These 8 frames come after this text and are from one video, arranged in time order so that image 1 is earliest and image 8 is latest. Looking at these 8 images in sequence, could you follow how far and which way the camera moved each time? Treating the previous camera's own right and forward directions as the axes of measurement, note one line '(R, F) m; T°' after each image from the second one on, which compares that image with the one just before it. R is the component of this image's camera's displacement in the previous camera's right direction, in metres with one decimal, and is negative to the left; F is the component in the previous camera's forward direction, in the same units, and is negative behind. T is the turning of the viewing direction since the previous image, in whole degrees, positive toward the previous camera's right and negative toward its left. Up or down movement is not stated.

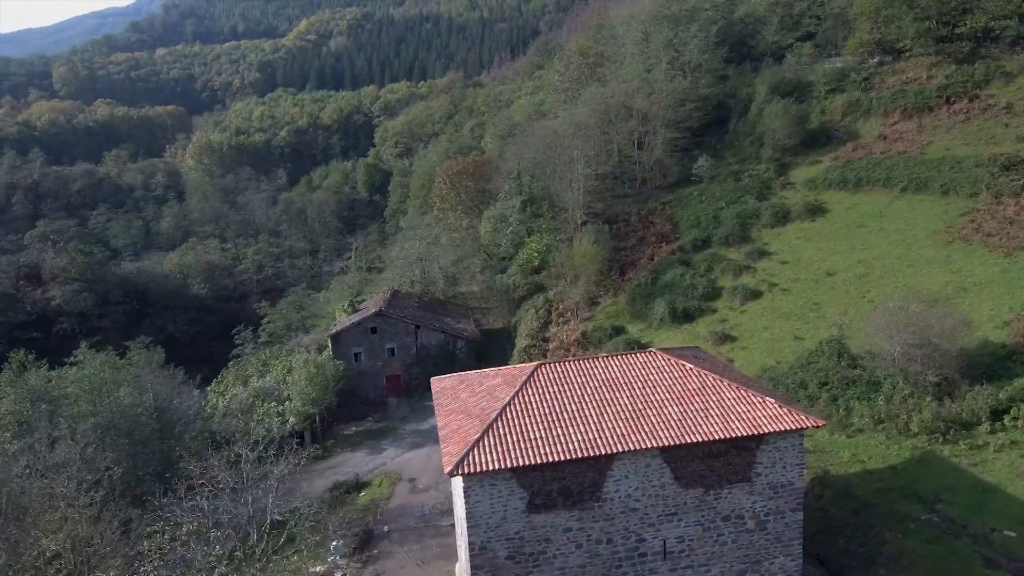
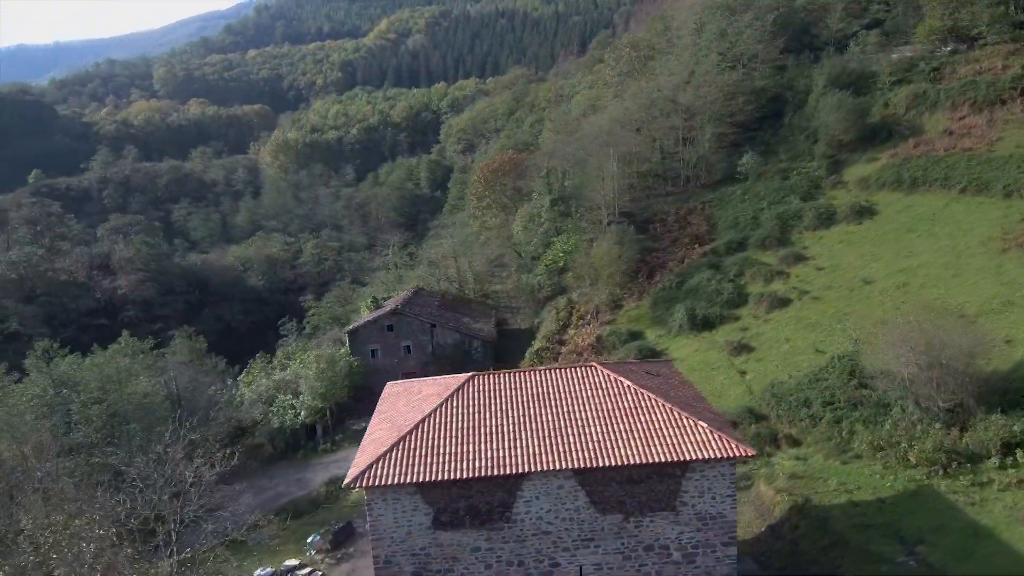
(+2.3, +0.5) m; -7°
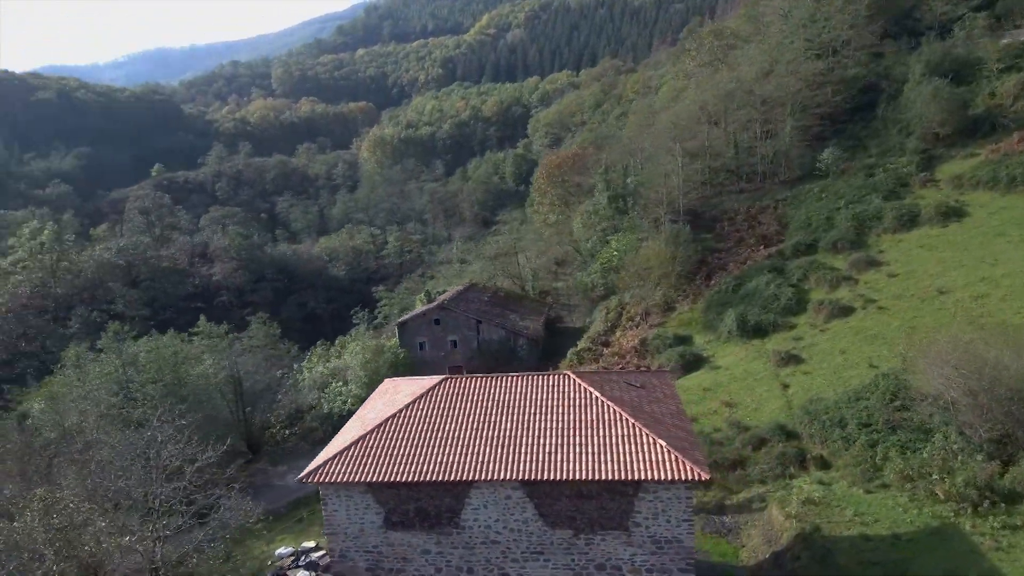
(+2.0, +0.3) m; -9°
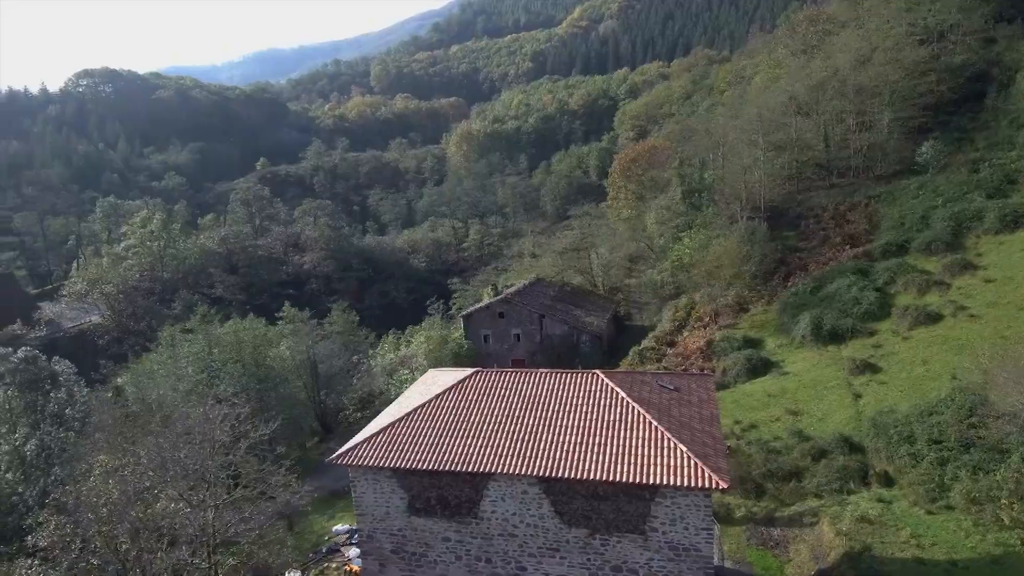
(+0.9, 0.0) m; -8°
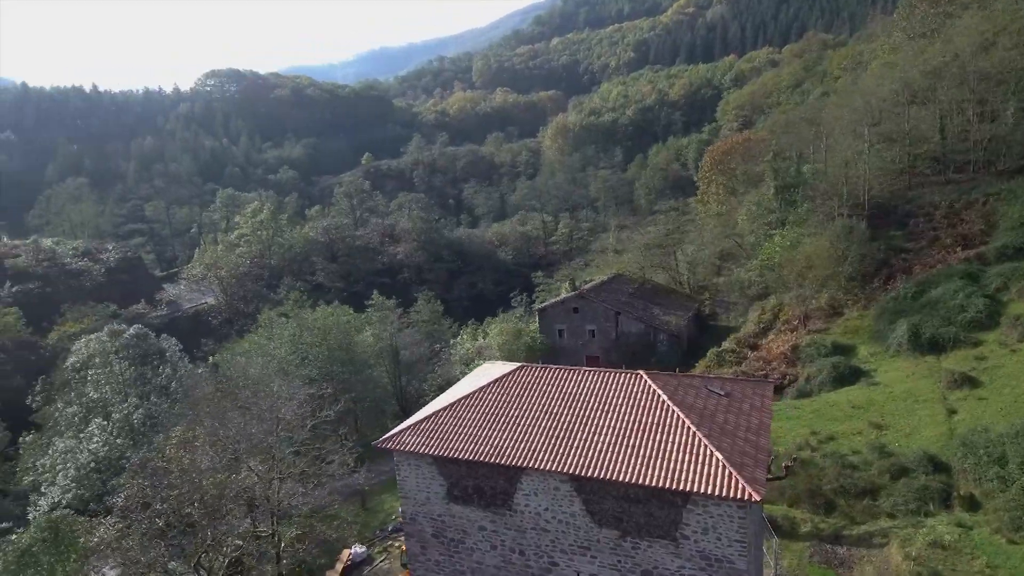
(+0.8, 0.0) m; -9°
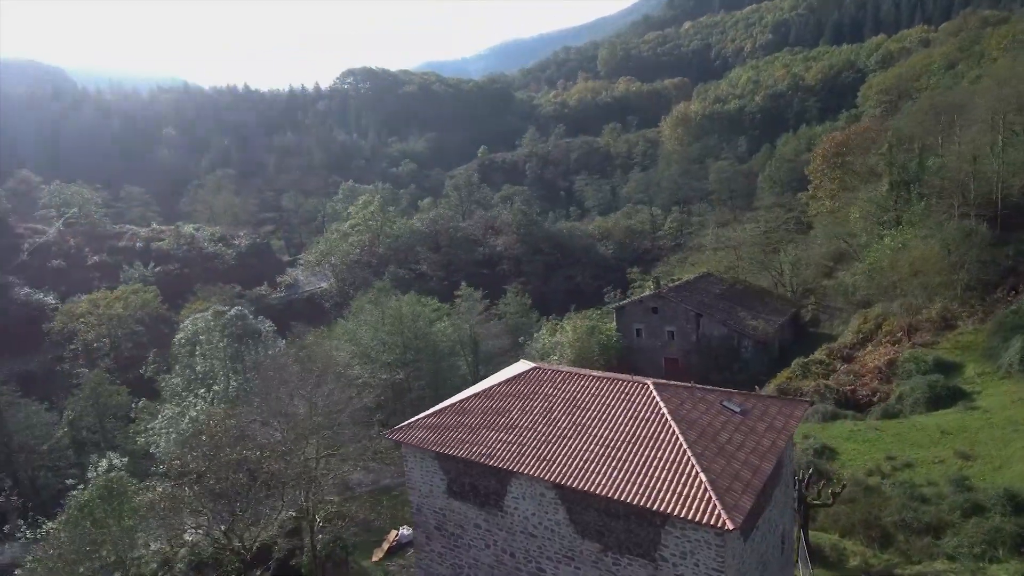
(+1.7, +0.2) m; -11°
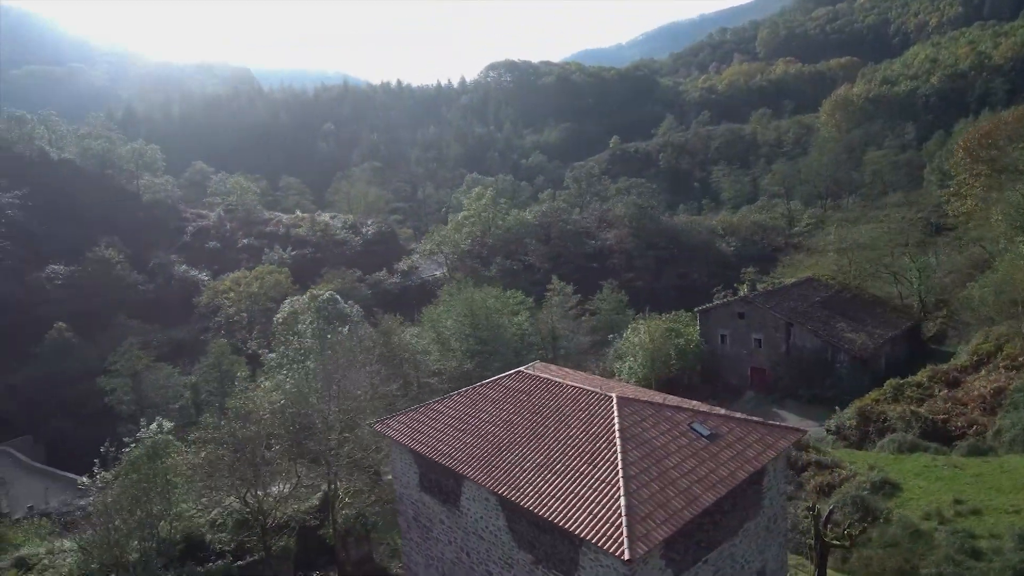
(+2.6, +0.2) m; -13°
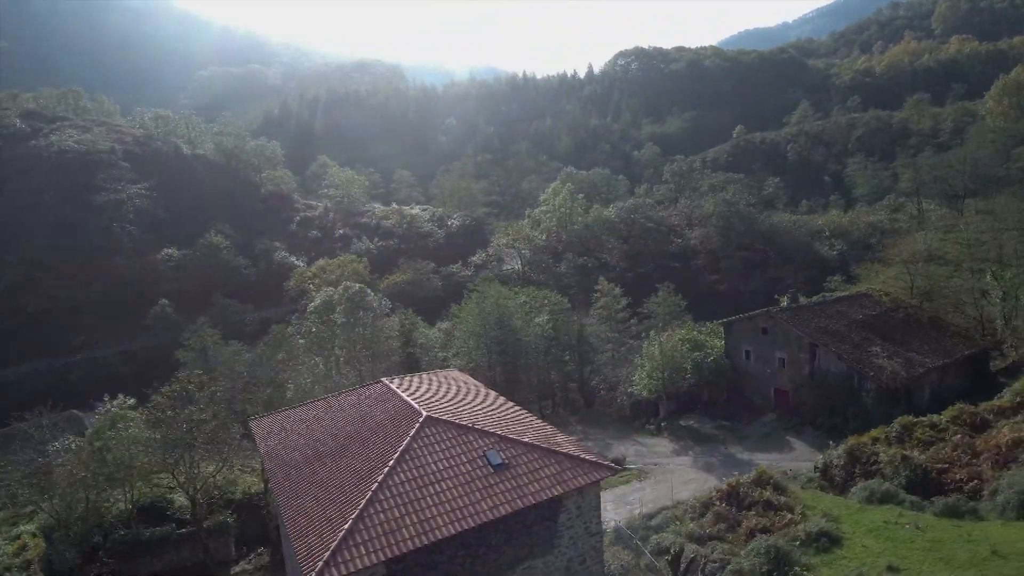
(+4.7, +0.6) m; -13°
